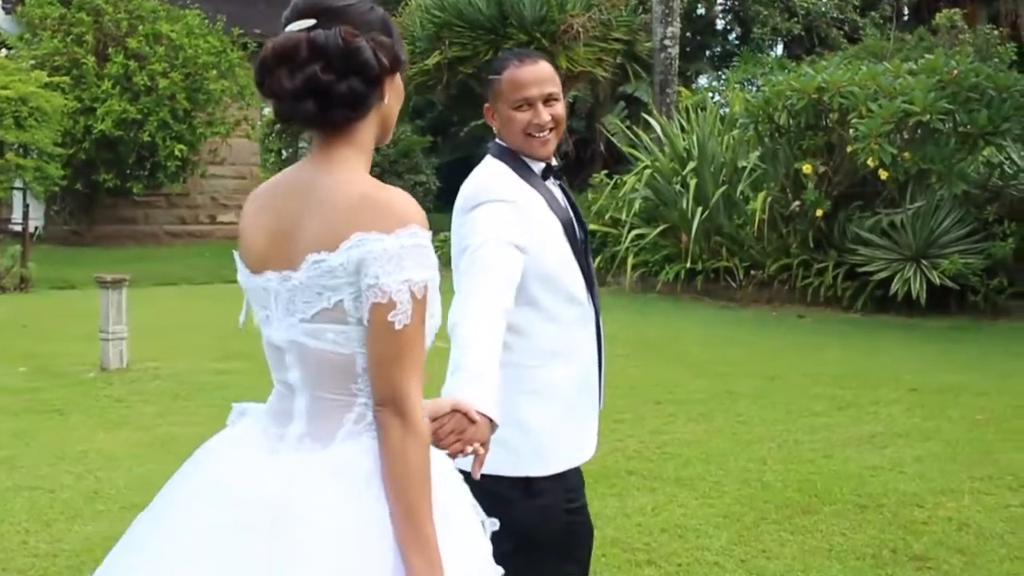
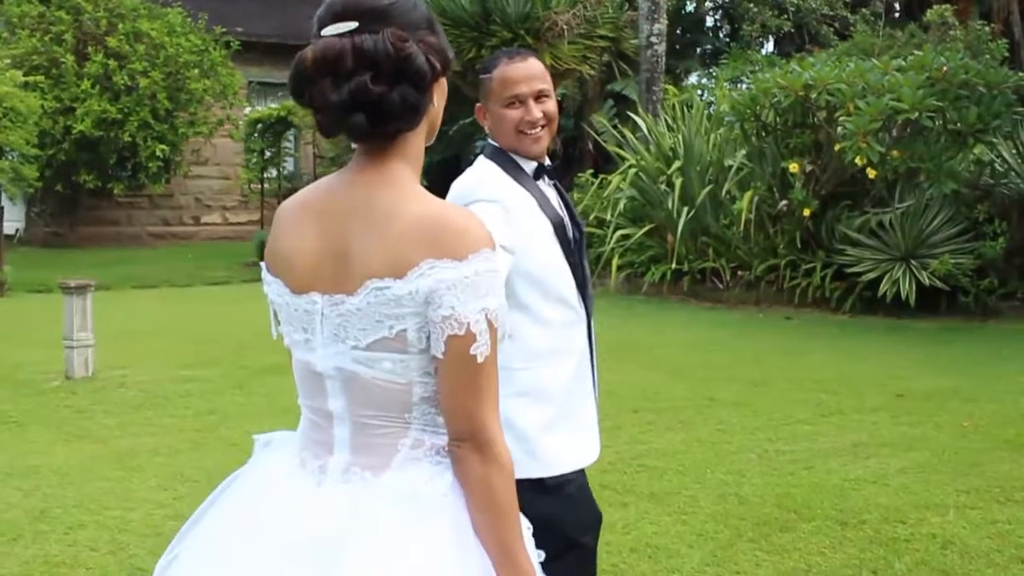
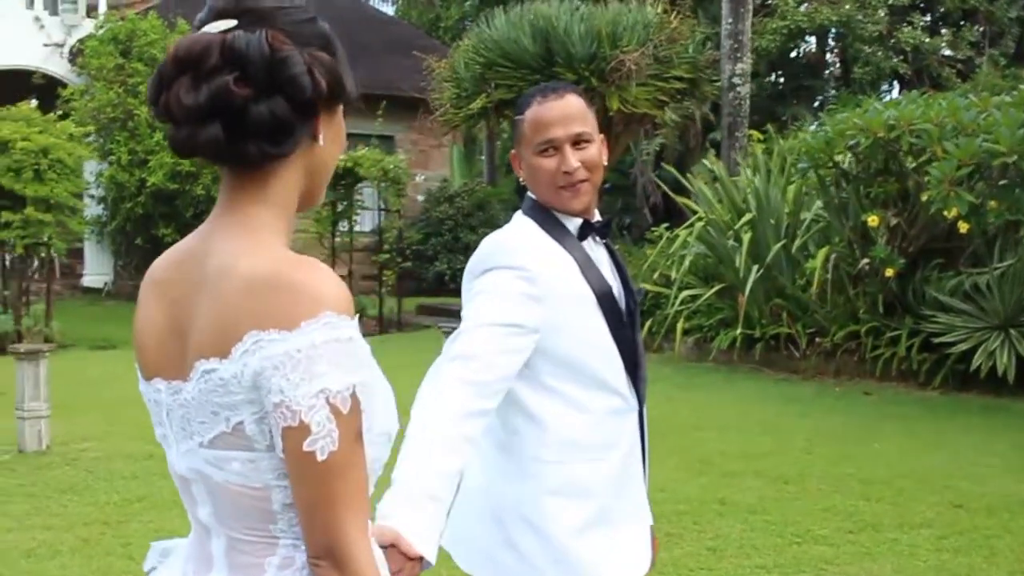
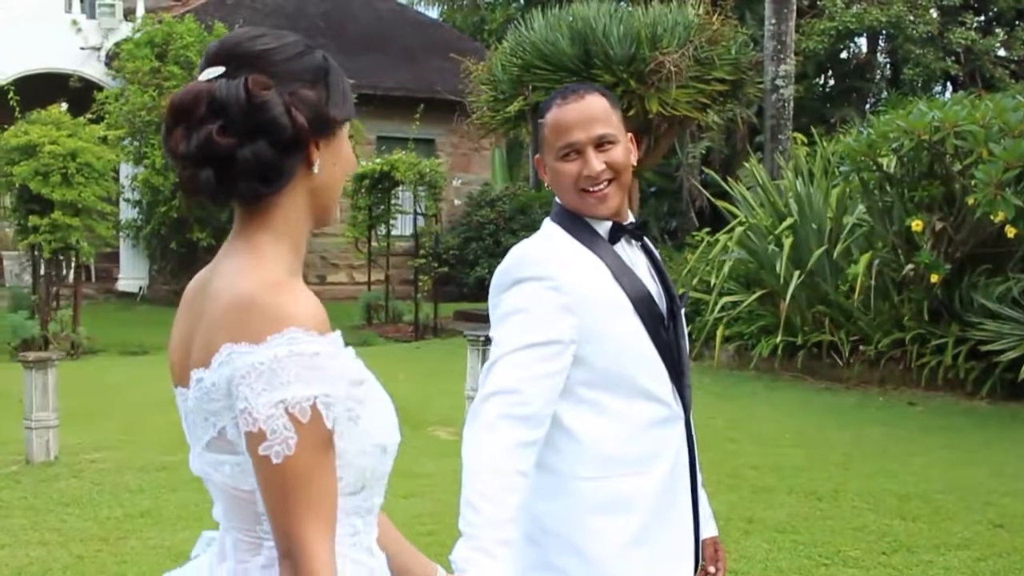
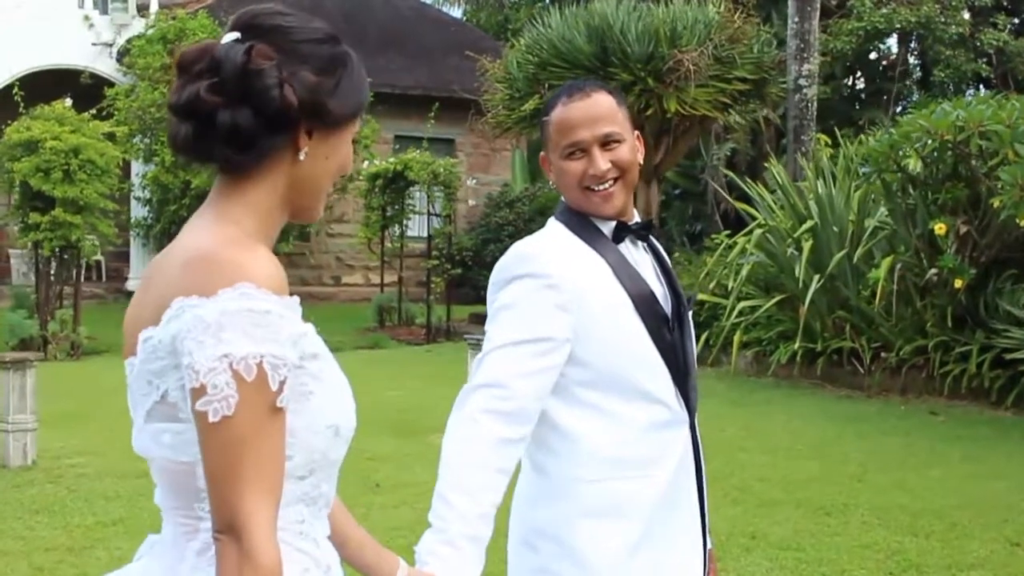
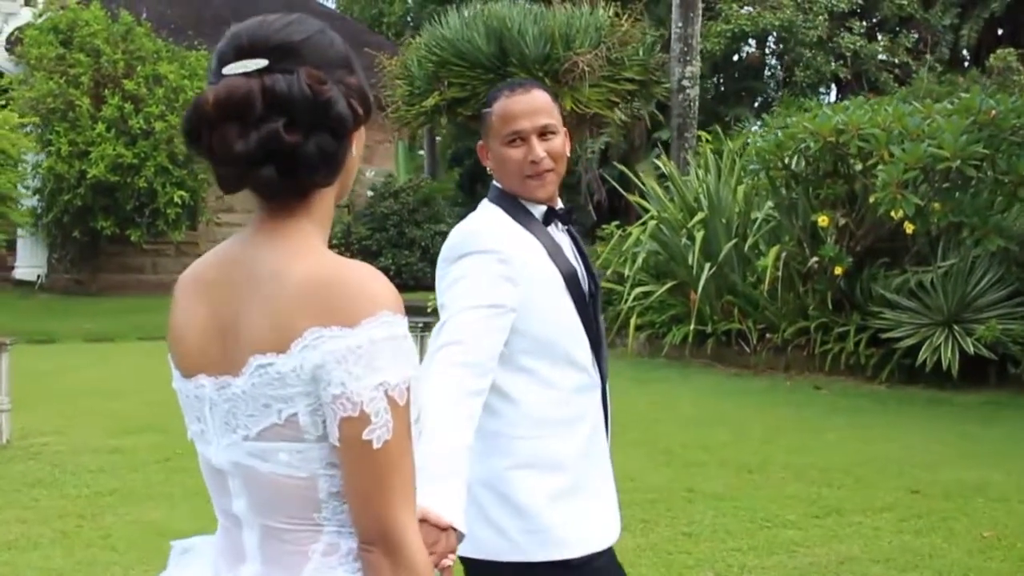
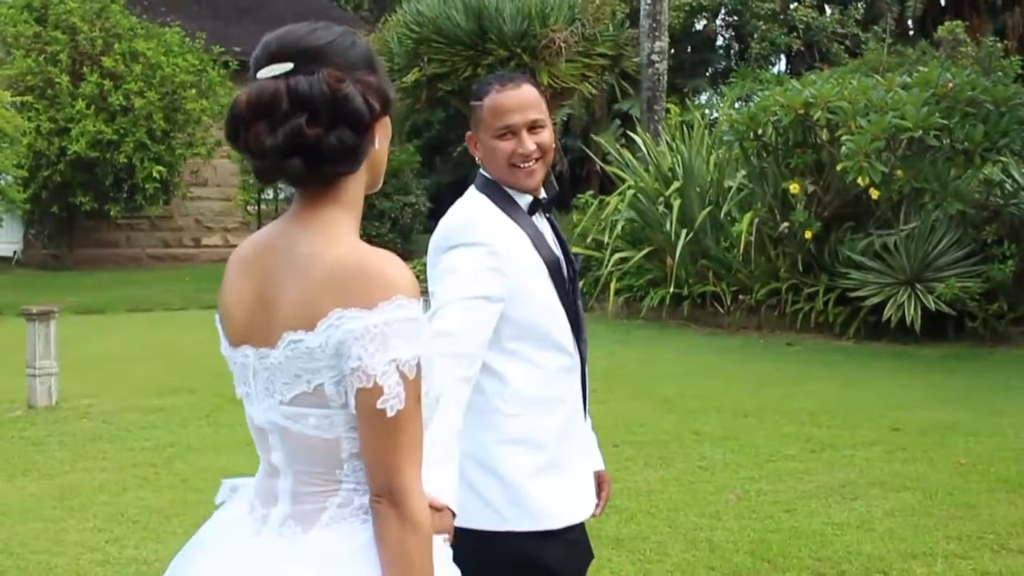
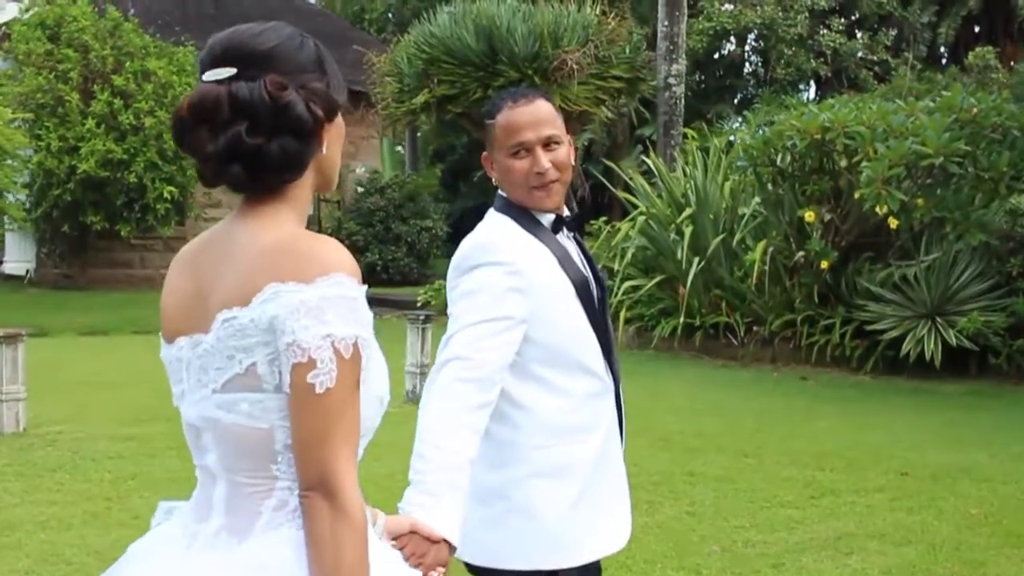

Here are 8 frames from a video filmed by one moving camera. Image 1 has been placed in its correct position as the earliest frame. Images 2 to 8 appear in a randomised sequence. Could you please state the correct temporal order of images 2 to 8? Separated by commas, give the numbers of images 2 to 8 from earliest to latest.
2, 7, 8, 6, 3, 4, 5
